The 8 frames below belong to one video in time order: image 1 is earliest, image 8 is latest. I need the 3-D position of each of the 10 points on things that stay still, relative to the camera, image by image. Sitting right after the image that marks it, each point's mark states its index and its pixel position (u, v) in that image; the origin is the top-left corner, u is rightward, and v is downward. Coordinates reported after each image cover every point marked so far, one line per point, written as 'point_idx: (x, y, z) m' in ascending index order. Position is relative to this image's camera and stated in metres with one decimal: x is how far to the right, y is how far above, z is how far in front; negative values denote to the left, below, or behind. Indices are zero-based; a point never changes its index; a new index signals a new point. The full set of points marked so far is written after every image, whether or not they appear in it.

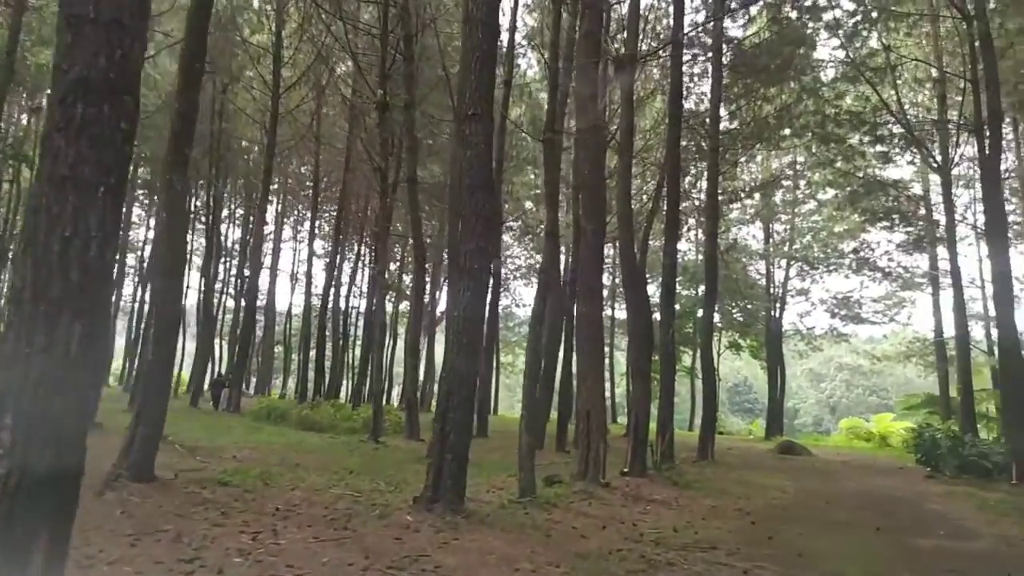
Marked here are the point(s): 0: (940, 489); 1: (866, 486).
0: (+6.9, -3.3, +12.6) m
1: (+5.6, -3.2, +12.5) m
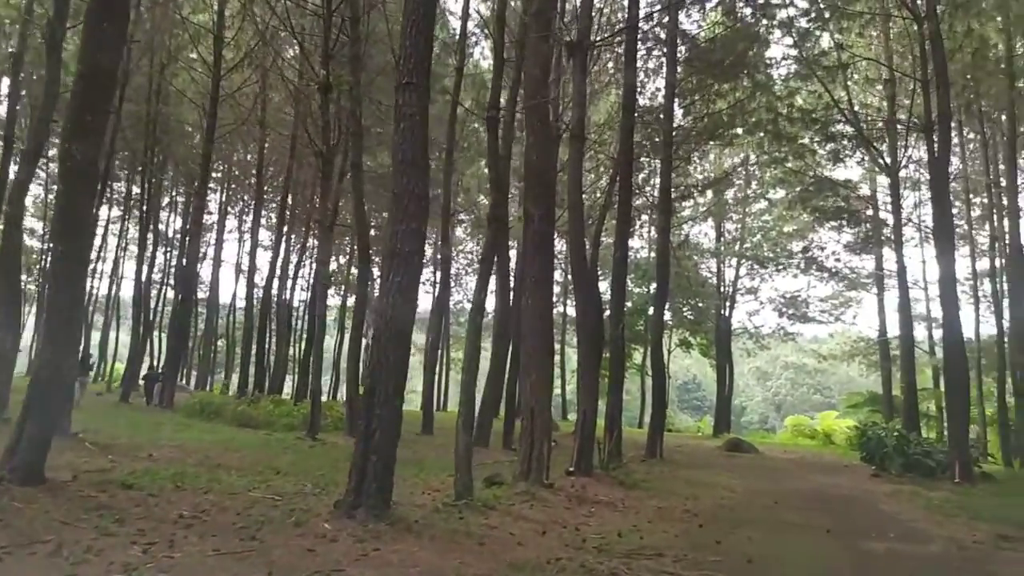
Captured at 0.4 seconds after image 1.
0: (+6.0, -3.2, +12.6) m
1: (+4.8, -3.1, +12.4) m
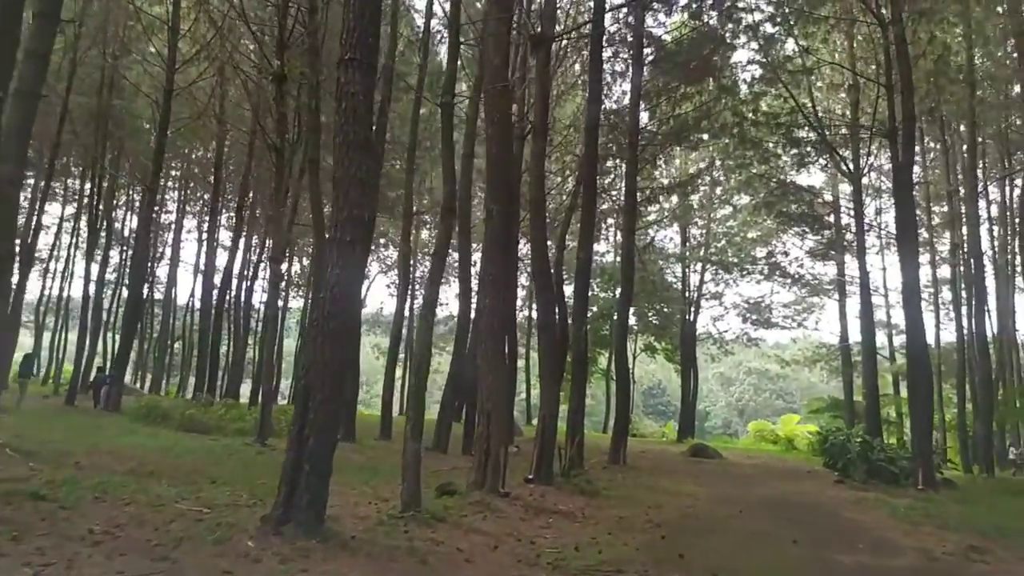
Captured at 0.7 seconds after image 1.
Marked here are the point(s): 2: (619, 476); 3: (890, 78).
0: (+5.4, -3.3, +12.4) m
1: (+4.1, -3.2, +12.2) m
2: (+1.7, -3.0, +12.4) m
3: (+8.5, +4.8, +17.6) m
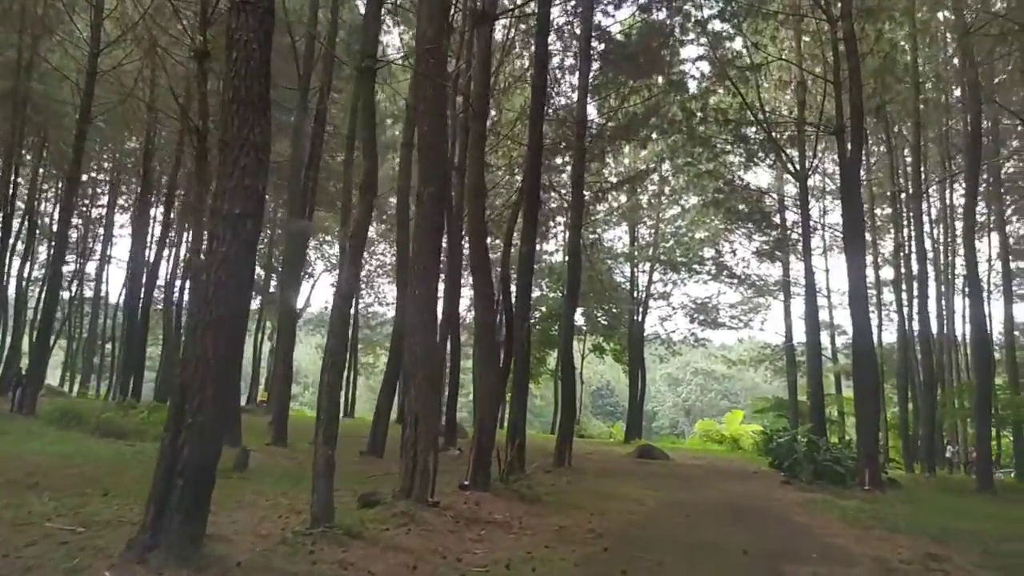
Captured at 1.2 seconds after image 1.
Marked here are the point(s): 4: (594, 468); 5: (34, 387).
0: (+4.4, -3.2, +12.1) m
1: (+3.2, -3.1, +11.8) m
2: (+0.8, -2.9, +11.8) m
3: (+7.3, +4.8, +17.5) m
4: (+1.7, -3.7, +16.0) m
5: (-11.7, -2.4, +19.3) m
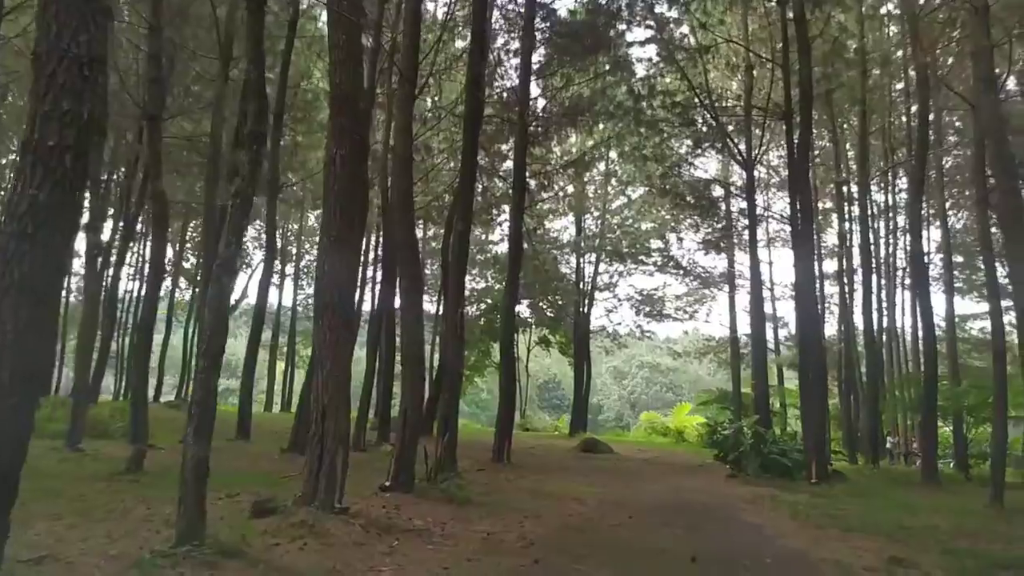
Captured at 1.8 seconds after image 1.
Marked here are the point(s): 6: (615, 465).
0: (+3.5, -3.0, +11.6) m
1: (+2.3, -2.9, +11.2) m
2: (-0.2, -2.7, +11.1) m
3: (+6.0, +5.0, +17.1) m
4: (+0.4, -3.4, +15.3) m
5: (-13.1, -2.1, +17.6) m
6: (+2.1, -3.7, +16.3) m
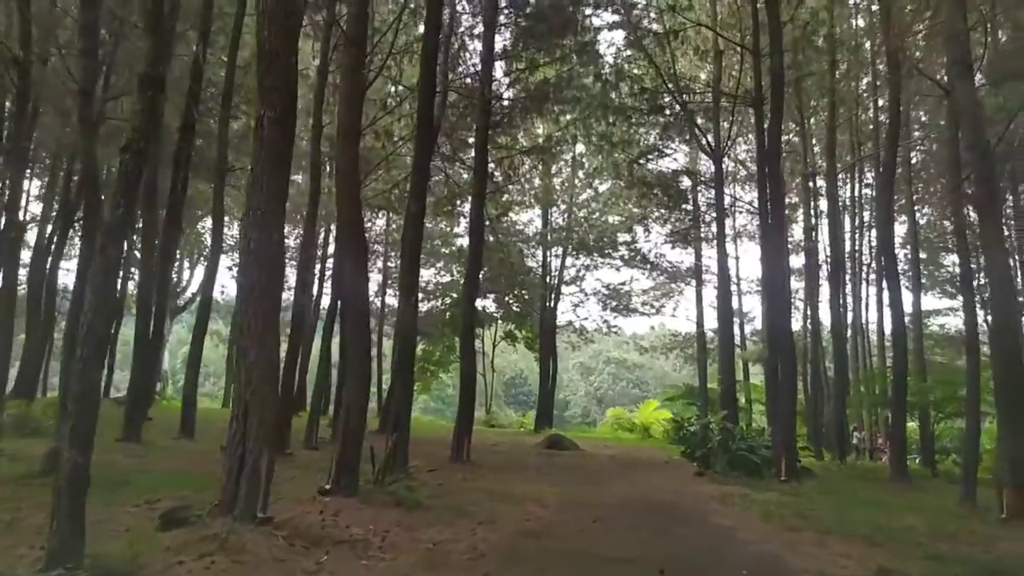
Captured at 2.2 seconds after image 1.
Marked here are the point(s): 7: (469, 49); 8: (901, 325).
0: (+2.9, -2.9, +11.1) m
1: (+1.7, -2.8, +10.7) m
2: (-0.8, -2.5, +10.4) m
3: (+5.2, +5.2, +16.7) m
4: (-0.3, -3.2, +14.6) m
5: (-13.9, -1.8, +16.5) m
6: (+1.4, -3.5, +15.8) m
7: (-1.0, +5.7, +18.7) m
8: (+8.1, -0.8, +16.3) m
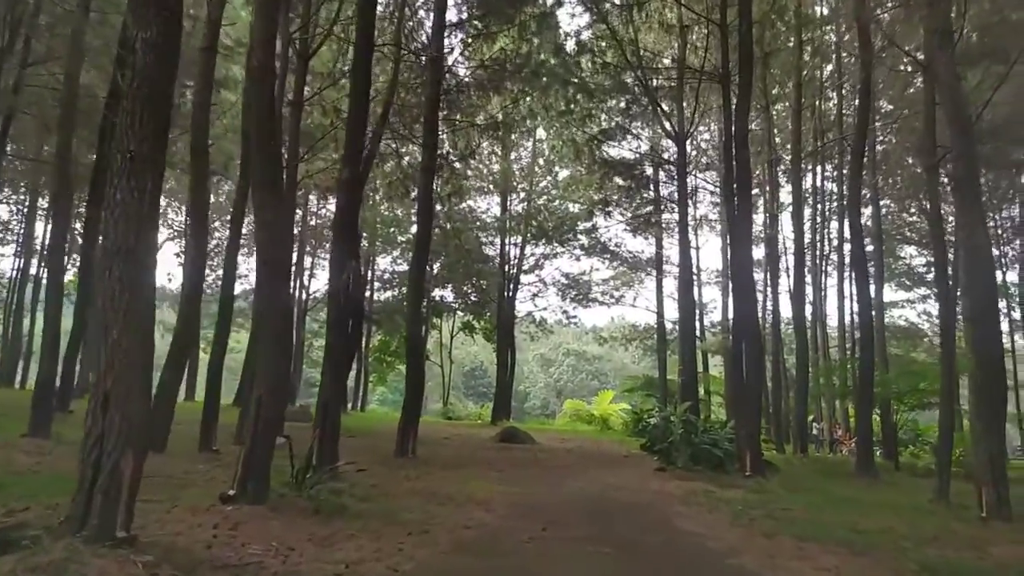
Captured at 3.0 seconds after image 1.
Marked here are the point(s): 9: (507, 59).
0: (+2.2, -2.7, +10.3) m
1: (+1.0, -2.5, +9.8) m
2: (-1.4, -2.3, +9.4) m
3: (+4.3, +5.5, +15.9) m
4: (-1.2, -2.9, +13.7) m
5: (-14.8, -1.4, +14.8) m
6: (+0.4, -3.2, +14.9) m
7: (-2.0, +6.1, +17.6) m
8: (+7.1, -0.5, +15.7) m
9: (-0.1, +5.2, +17.5) m
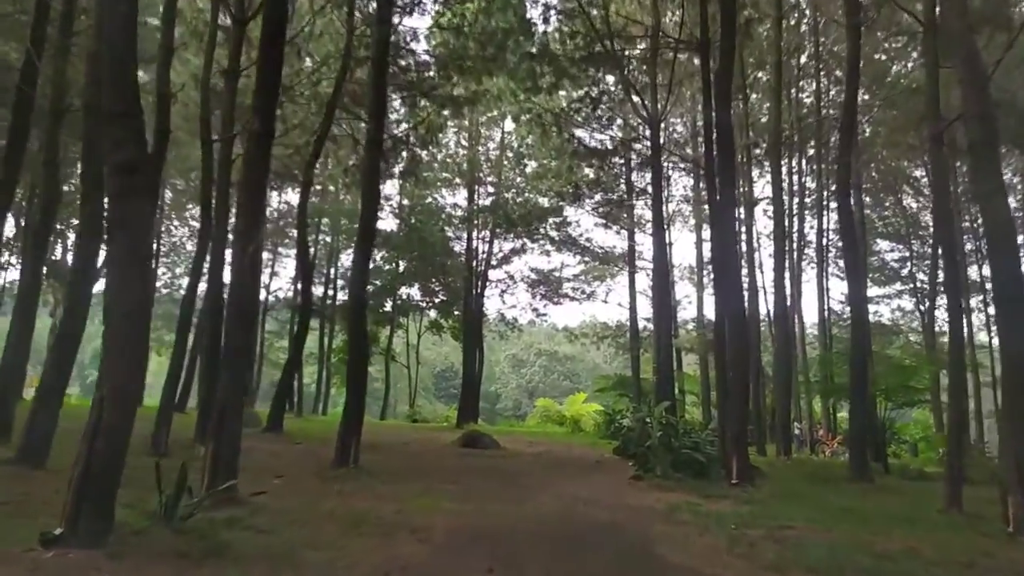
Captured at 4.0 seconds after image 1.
0: (+1.7, -2.4, +8.9) m
1: (+0.5, -2.3, +8.3) m
2: (-1.9, -2.1, +7.9) m
3: (+3.5, +5.7, +14.5) m
4: (-1.8, -2.7, +12.1) m
5: (-15.5, -1.3, +12.8) m
6: (-0.3, -3.0, +13.4) m
7: (-2.8, +6.3, +16.0) m
8: (+6.4, -0.3, +14.4) m
9: (-0.9, +5.4, +16.0) m
